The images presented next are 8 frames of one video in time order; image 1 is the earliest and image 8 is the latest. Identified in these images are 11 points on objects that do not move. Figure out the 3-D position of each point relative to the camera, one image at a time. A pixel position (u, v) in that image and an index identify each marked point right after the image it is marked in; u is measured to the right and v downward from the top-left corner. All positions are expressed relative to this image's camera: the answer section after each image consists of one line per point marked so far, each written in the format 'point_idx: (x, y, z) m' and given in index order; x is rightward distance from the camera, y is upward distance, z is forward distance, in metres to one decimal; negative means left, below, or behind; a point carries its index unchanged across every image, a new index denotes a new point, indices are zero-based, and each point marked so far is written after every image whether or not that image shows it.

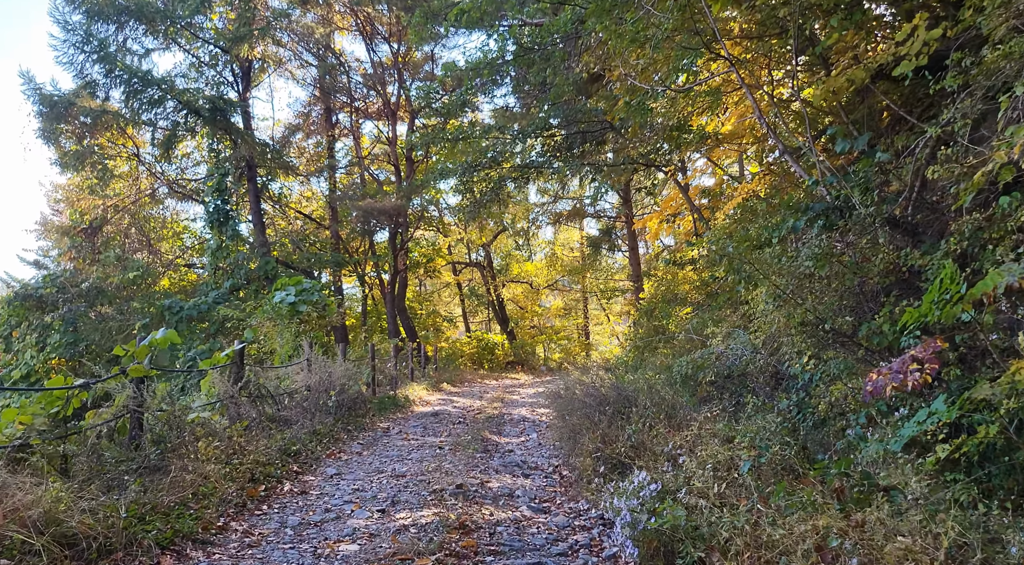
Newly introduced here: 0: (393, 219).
0: (-2.8, +1.5, +18.4) m
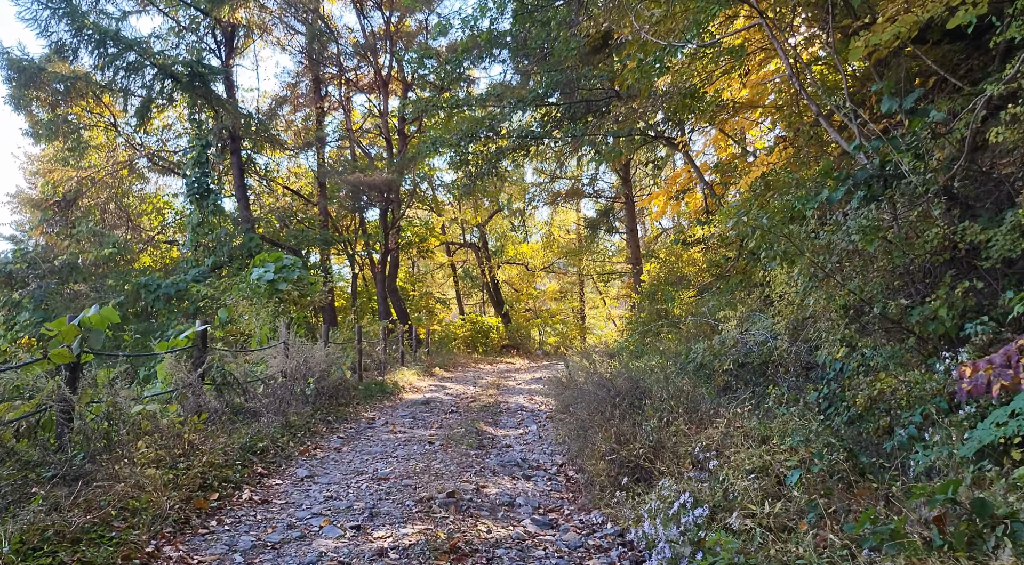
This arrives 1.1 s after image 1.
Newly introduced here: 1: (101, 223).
0: (-2.9, +2.0, +17.6) m
1: (-7.8, +1.1, +15.4) m
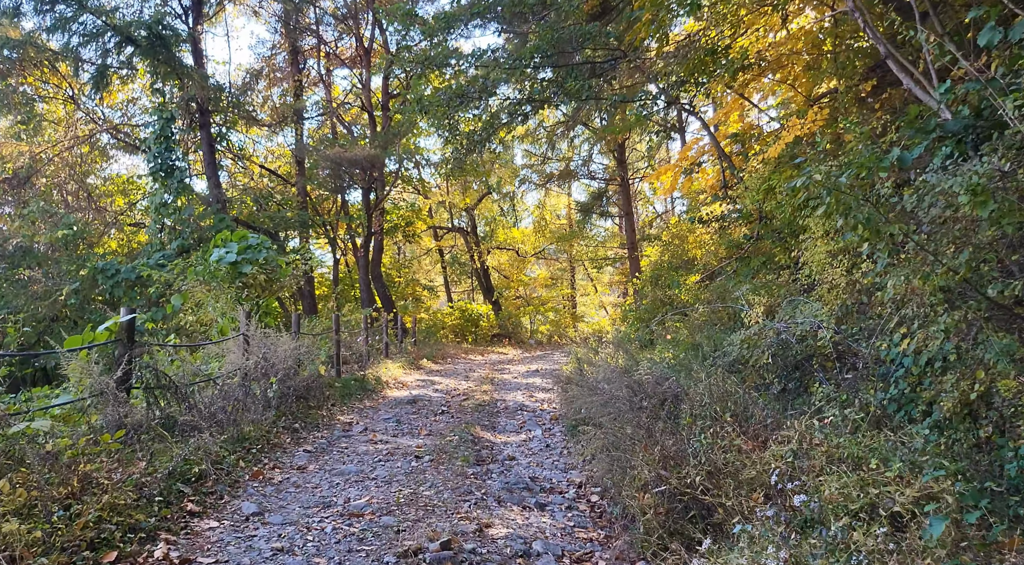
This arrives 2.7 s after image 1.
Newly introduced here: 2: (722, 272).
0: (-3.0, +2.3, +16.4) m
1: (-8.0, +1.4, +14.2) m
2: (+2.7, +0.1, +10.7) m
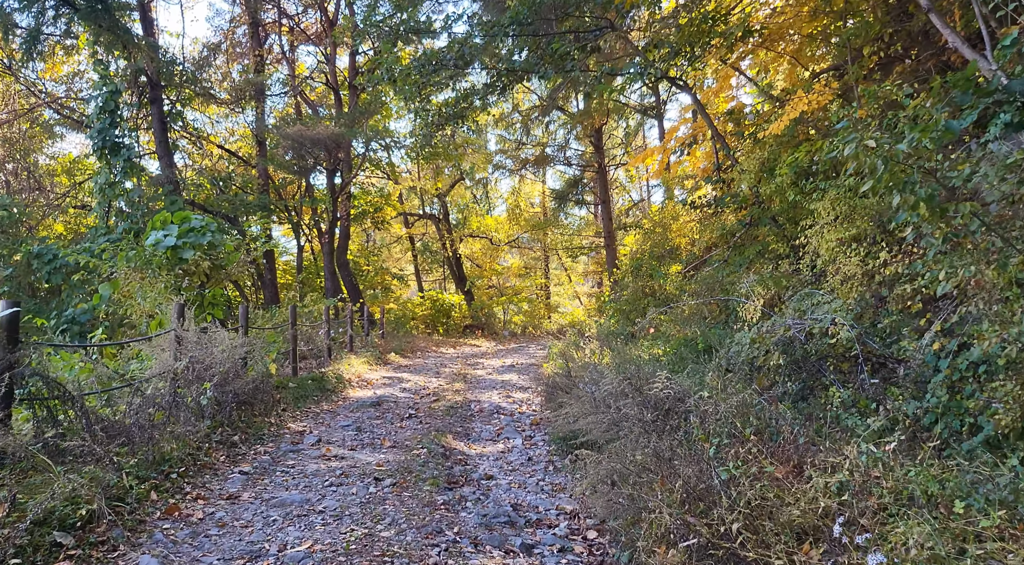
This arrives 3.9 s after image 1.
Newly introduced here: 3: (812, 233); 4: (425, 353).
0: (-3.5, +2.5, +15.5) m
1: (-8.4, +1.6, +13.1) m
2: (+2.4, +0.3, +10.0) m
3: (+2.5, +0.4, +6.7) m
4: (-1.5, -1.2, +13.9) m
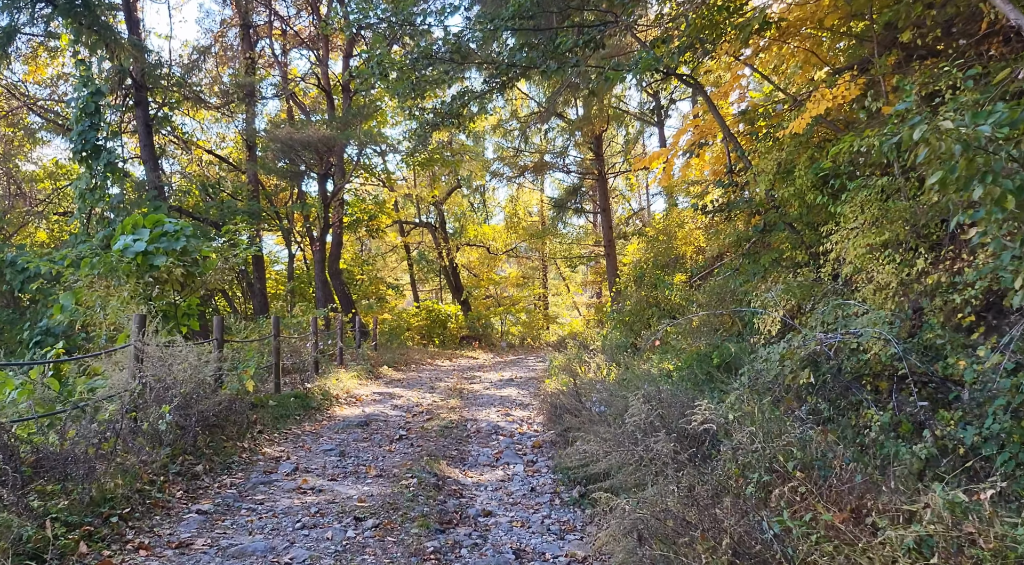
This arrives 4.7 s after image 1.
0: (-3.5, +2.3, +15.0) m
1: (-8.4, +1.5, +12.5) m
2: (+2.4, +0.1, +9.5) m
3: (+2.5, +0.4, +6.2) m
4: (-1.5, -1.4, +13.3) m
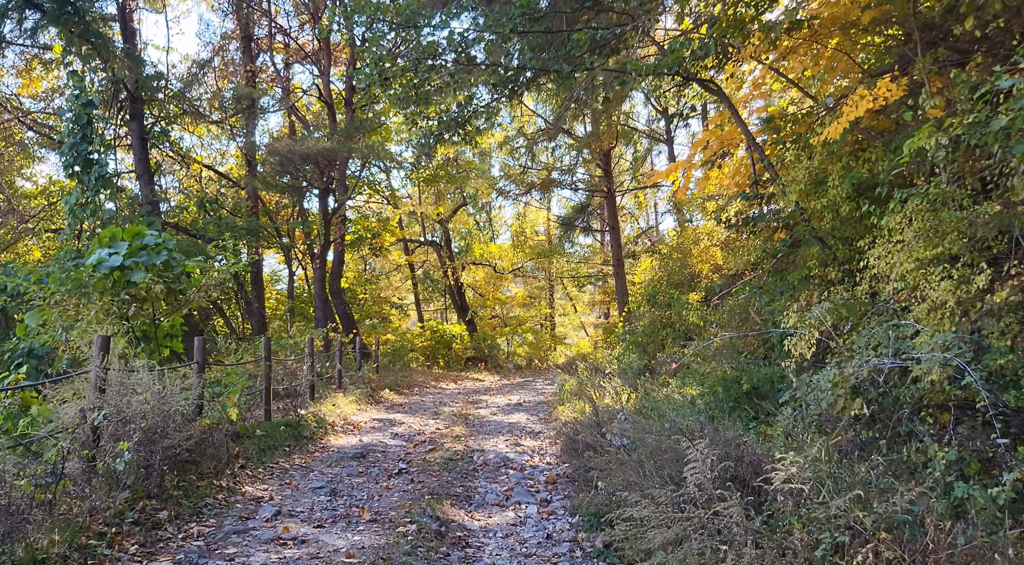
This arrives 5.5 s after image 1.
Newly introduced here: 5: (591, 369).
0: (-3.4, +2.0, +14.5) m
1: (-8.3, +1.2, +12.1) m
2: (+2.5, -0.1, +8.9) m
3: (+2.6, +0.2, +5.6) m
4: (-1.4, -1.7, +12.8) m
5: (+1.1, -1.2, +10.9) m
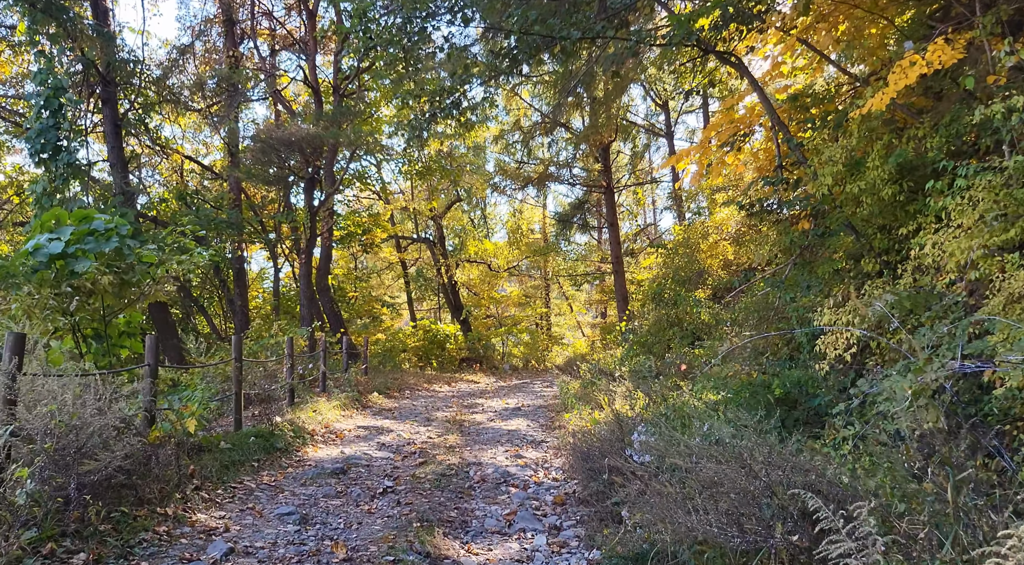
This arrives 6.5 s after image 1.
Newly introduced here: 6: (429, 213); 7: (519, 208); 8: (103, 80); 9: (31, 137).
0: (-3.5, +2.0, +13.8) m
1: (-8.3, +1.2, +11.3) m
2: (+2.5, 0.0, +8.2) m
3: (+2.6, +0.3, +4.9) m
4: (-1.5, -1.6, +12.0) m
5: (+1.1, -1.1, +10.2) m
6: (-2.0, +1.7, +19.5) m
7: (+0.2, +1.9, +19.9) m
8: (-5.9, +2.9, +11.6) m
9: (-6.3, +1.9, +10.5) m
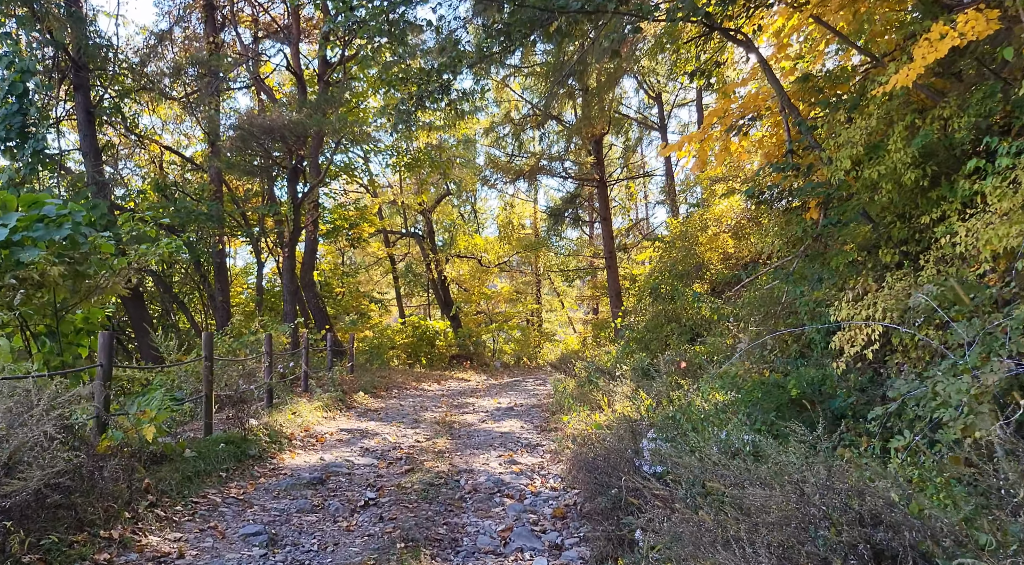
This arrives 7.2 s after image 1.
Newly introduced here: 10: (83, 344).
0: (-3.6, +2.1, +13.3) m
1: (-8.4, +1.3, +10.8) m
2: (+2.4, +0.1, +7.8) m
3: (+2.6, +0.3, +4.5) m
4: (-1.6, -1.5, +11.6) m
5: (+1.0, -1.0, +9.8) m
6: (-2.2, +1.8, +19.0) m
7: (0.0, +2.0, +19.5) m
8: (-6.0, +3.0, +11.0) m
9: (-6.4, +2.0, +10.0) m
10: (-2.9, -0.4, +5.6) m
